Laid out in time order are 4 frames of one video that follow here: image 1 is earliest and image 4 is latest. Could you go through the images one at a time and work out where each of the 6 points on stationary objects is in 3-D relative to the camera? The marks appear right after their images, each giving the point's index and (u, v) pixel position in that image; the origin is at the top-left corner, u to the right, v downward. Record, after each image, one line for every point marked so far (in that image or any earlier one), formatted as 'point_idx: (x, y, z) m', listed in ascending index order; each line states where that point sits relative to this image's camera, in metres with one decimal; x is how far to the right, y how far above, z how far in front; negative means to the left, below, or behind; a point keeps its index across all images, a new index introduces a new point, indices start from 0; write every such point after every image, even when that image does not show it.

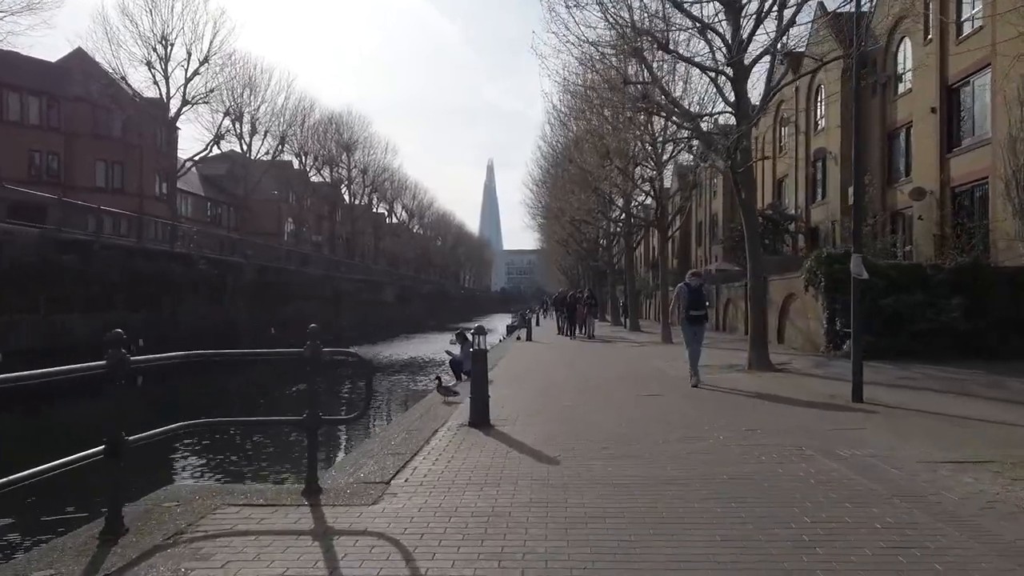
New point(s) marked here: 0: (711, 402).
0: (+2.7, -1.5, +11.8) m
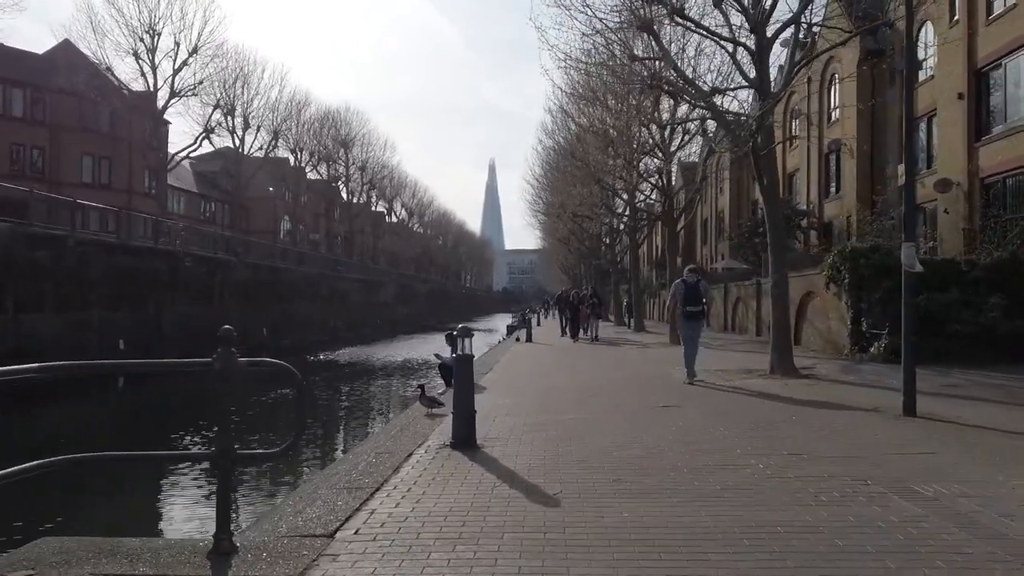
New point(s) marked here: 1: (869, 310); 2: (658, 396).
0: (+2.6, -1.4, +10.2) m
1: (+7.1, -0.4, +17.6) m
2: (+2.1, -1.5, +12.6) m
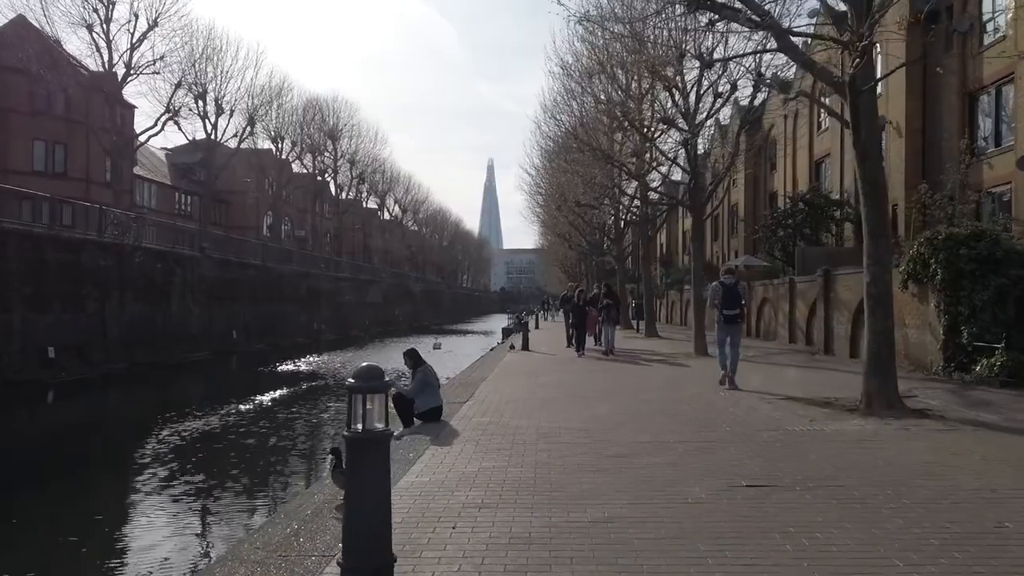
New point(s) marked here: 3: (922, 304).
0: (+2.5, -1.4, +6.0) m
1: (+6.9, -0.4, +13.4) m
2: (+1.9, -1.5, +8.4) m
3: (+6.8, -0.3, +14.7) m
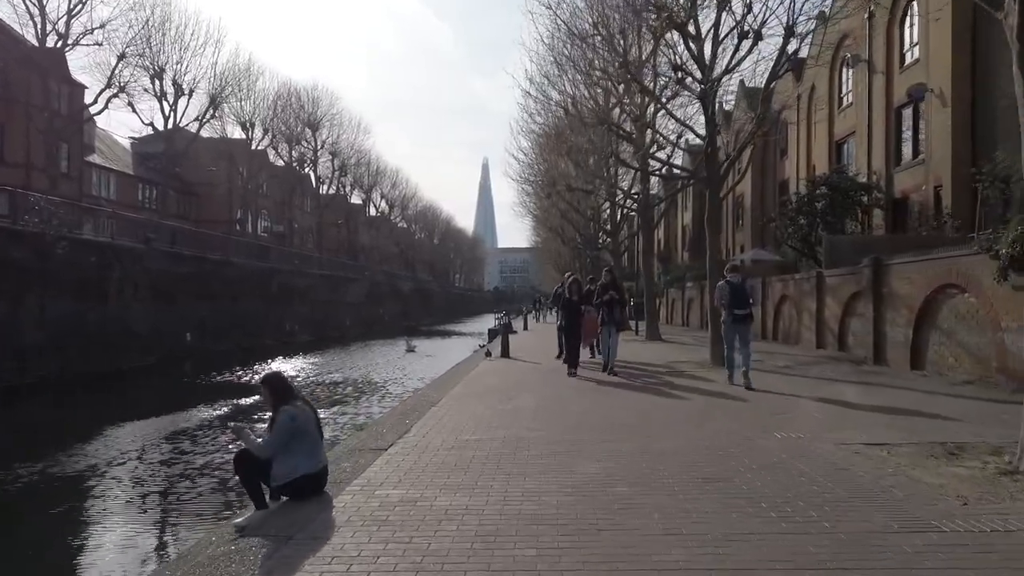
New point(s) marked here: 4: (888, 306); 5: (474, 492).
0: (+2.0, -1.3, +2.0) m
1: (+6.4, -0.3, +9.4) m
2: (+1.5, -1.3, +4.4) m
3: (+6.3, -0.1, +10.7) m
4: (+6.7, -0.3, +15.9) m
5: (-0.3, -1.3, +5.5) m
